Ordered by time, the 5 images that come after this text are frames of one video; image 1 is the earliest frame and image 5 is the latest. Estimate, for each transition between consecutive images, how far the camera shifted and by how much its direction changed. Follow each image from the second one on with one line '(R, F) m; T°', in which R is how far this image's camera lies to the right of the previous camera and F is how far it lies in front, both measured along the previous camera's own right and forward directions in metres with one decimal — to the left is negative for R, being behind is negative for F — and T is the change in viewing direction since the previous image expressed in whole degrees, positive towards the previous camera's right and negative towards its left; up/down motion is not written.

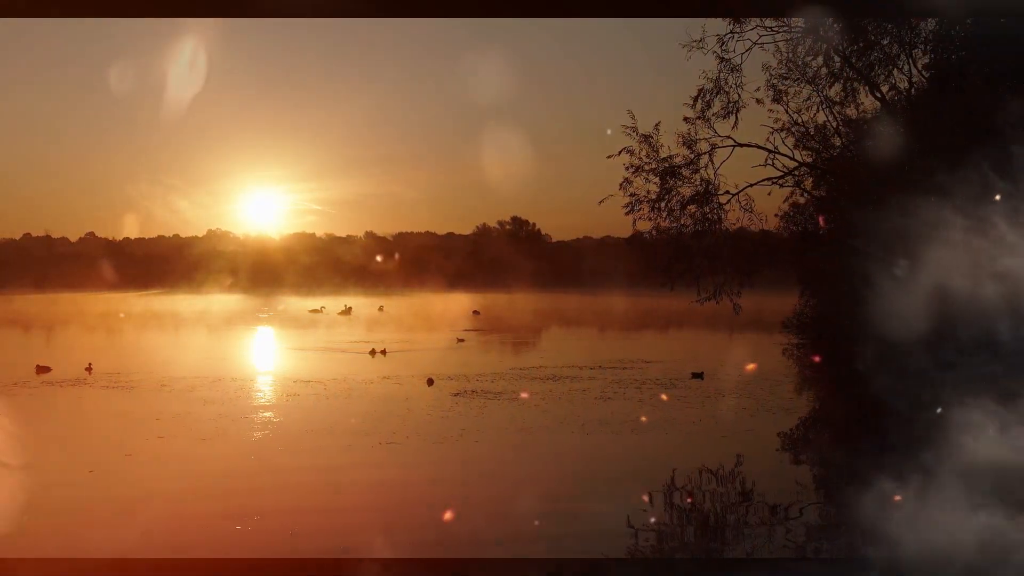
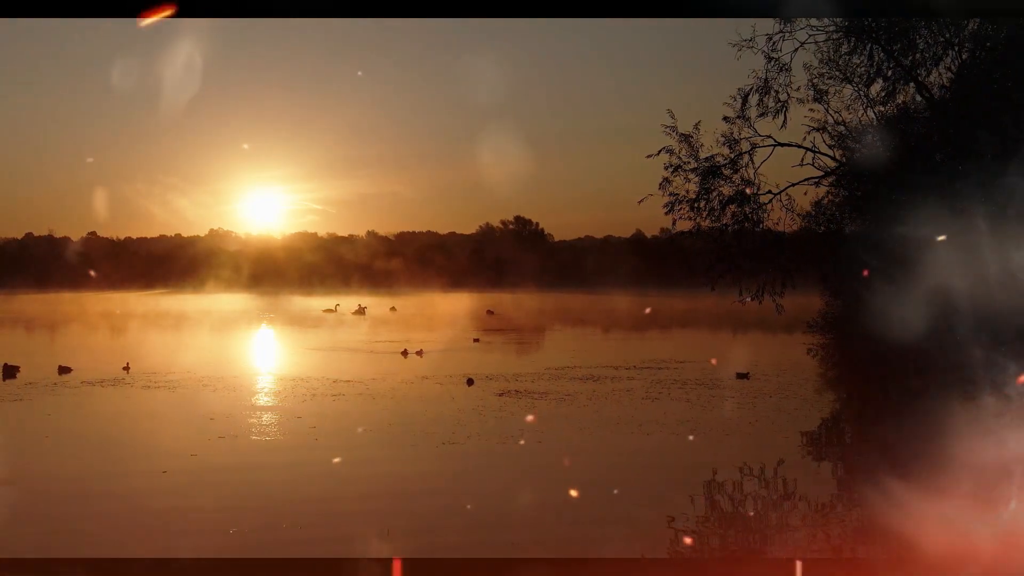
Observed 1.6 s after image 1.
(-0.5, 0.0) m; 0°
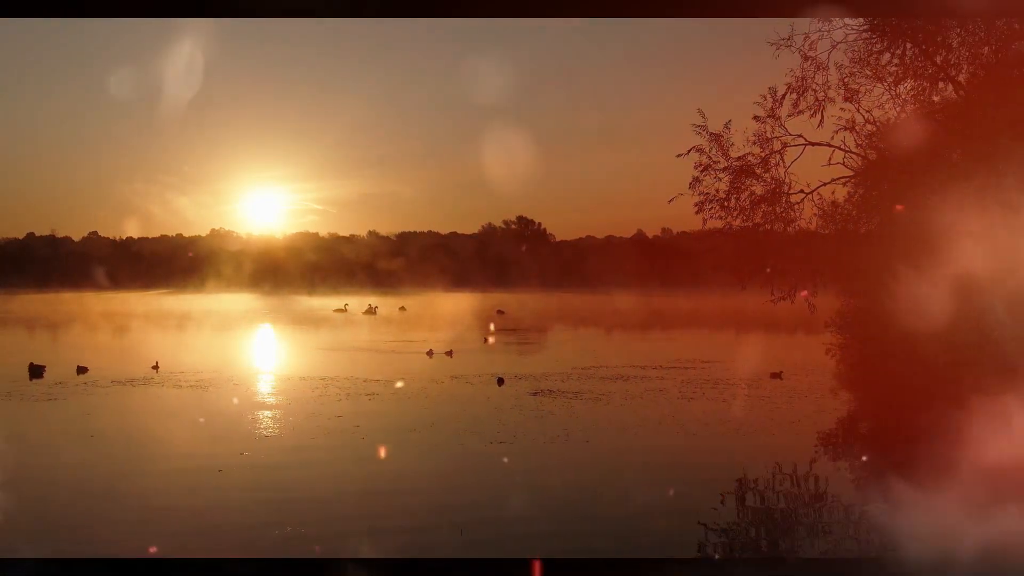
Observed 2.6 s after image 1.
(-0.4, 0.0) m; 0°
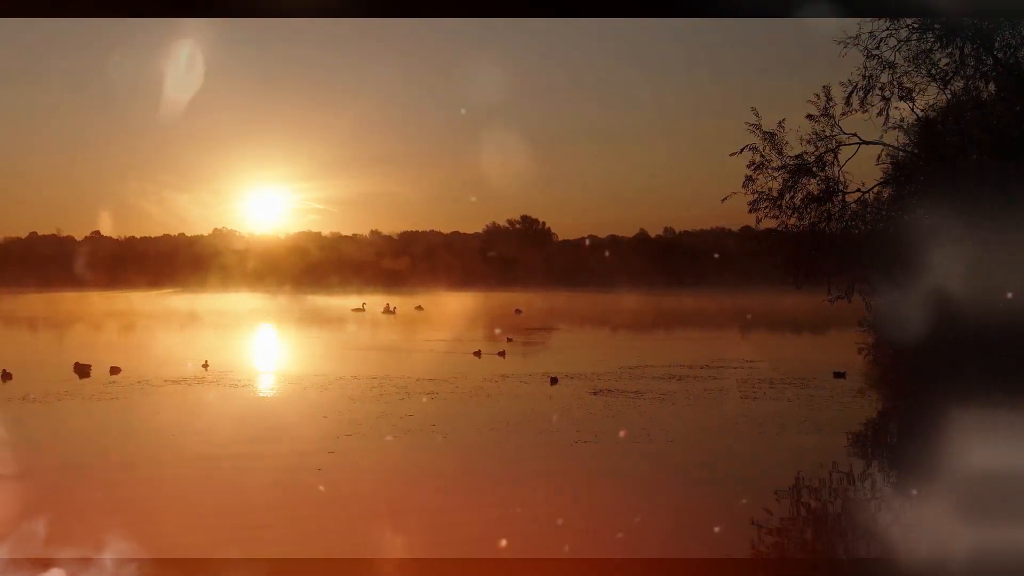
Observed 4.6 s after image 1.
(-0.6, 0.0) m; 0°
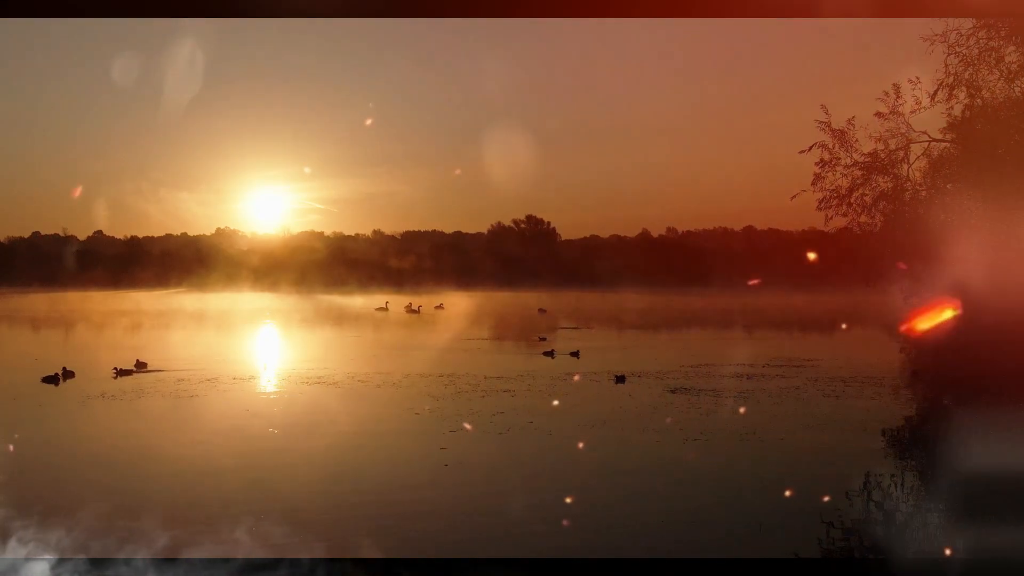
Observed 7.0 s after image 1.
(-0.8, +0.1) m; 0°
